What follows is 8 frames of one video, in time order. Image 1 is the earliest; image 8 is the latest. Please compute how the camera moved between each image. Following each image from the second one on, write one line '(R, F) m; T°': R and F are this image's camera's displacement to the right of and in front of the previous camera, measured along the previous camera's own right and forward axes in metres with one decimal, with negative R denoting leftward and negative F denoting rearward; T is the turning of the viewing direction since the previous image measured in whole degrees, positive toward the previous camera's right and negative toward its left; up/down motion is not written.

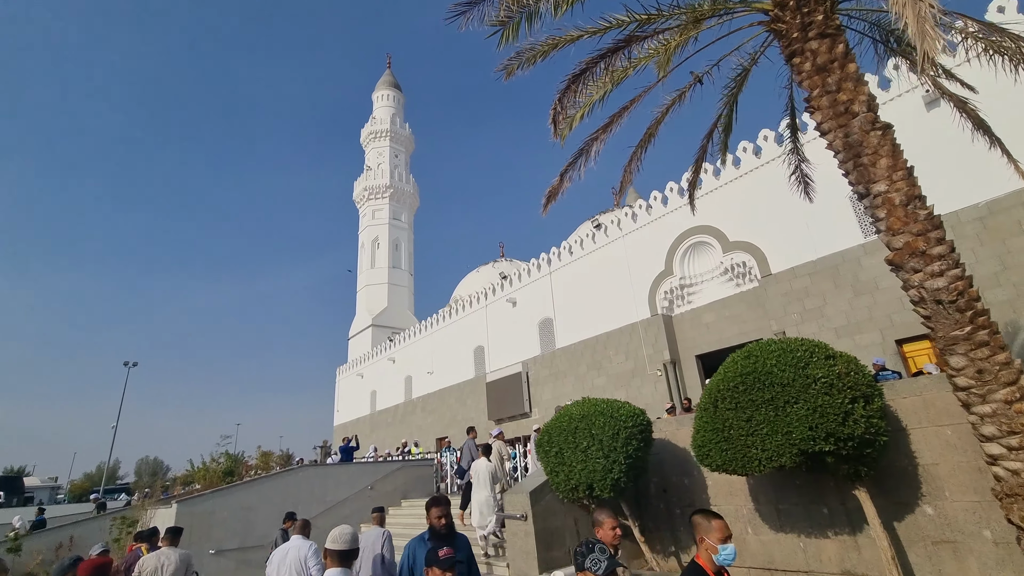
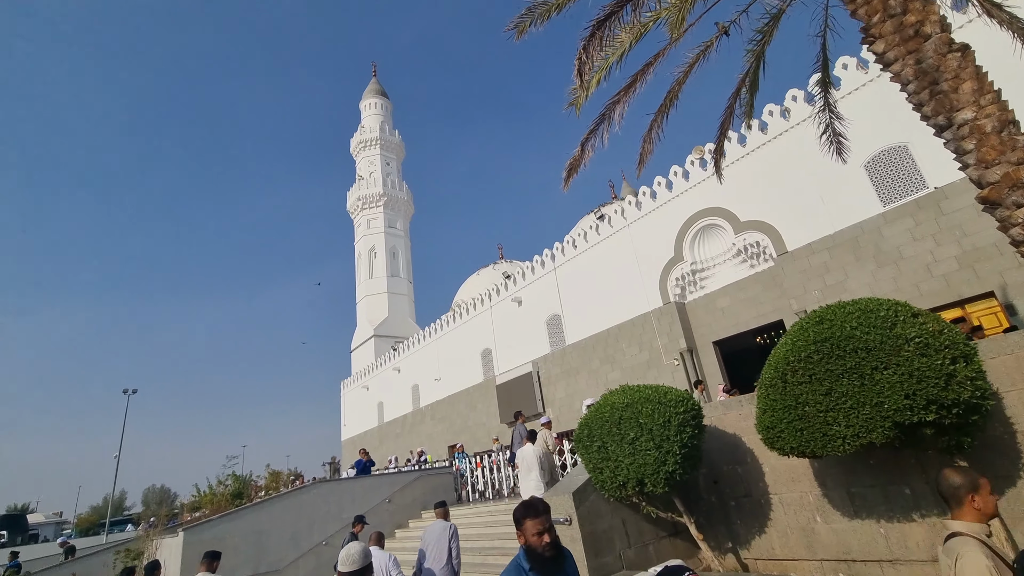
(-0.2, +0.4) m; 0°
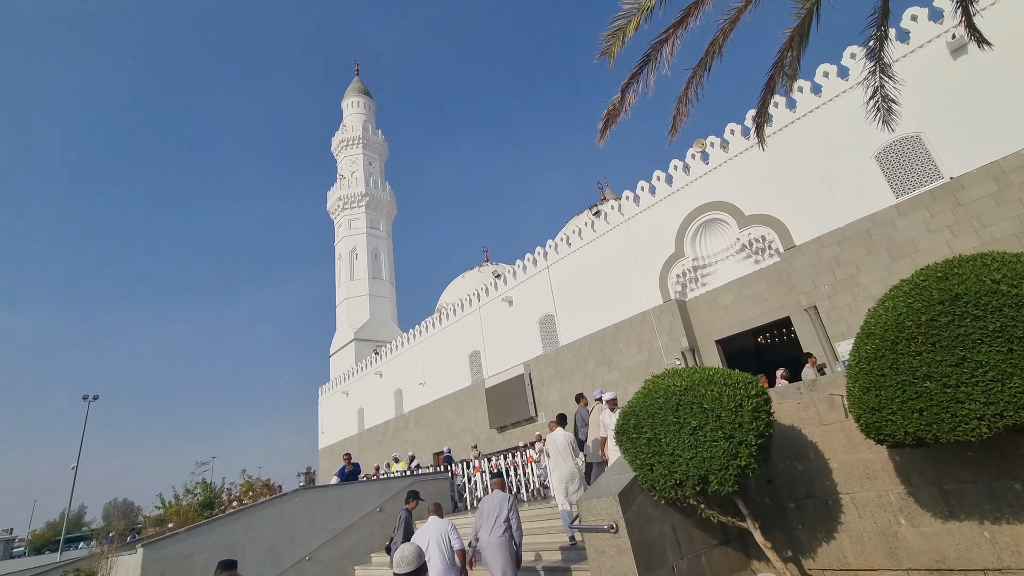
(-0.4, +0.6) m; +2°
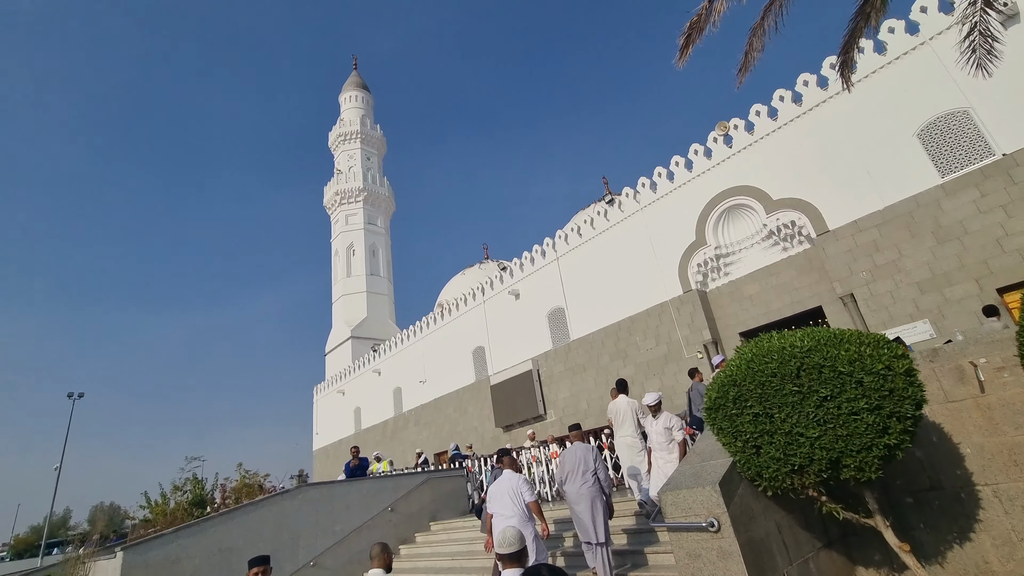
(-0.4, +0.7) m; +1°
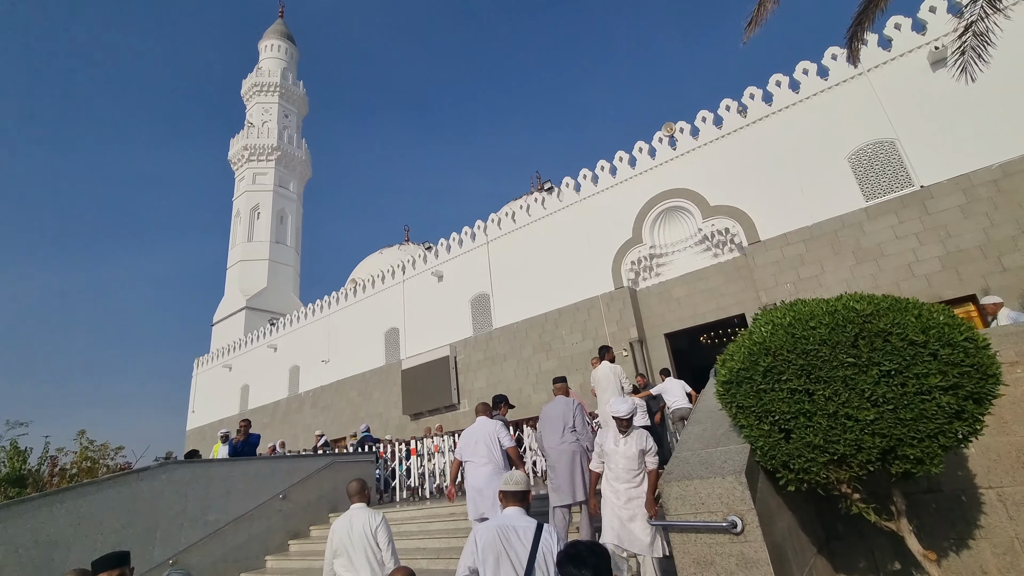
(-0.3, +0.8) m; +10°
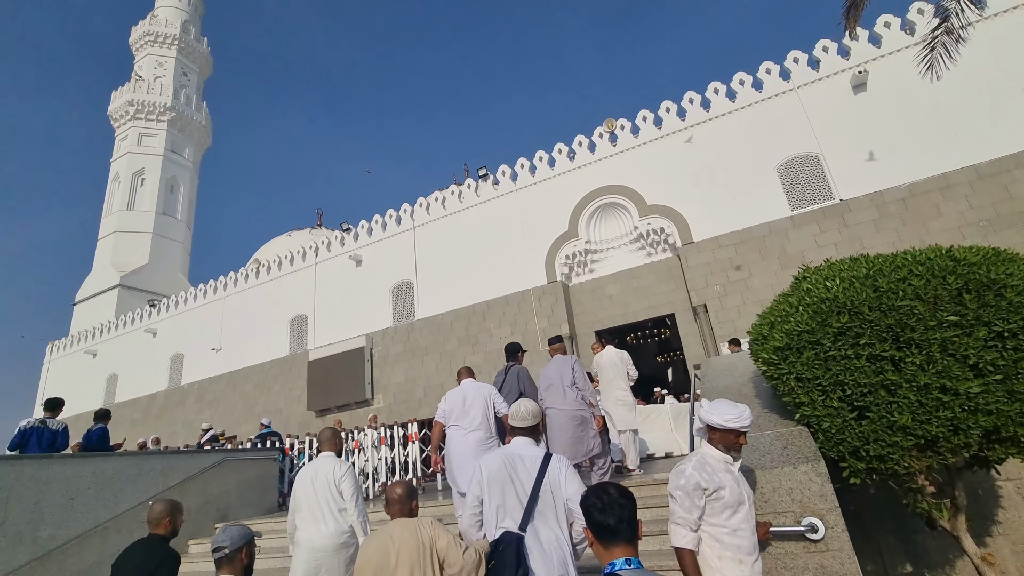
(-0.3, +0.7) m; +10°
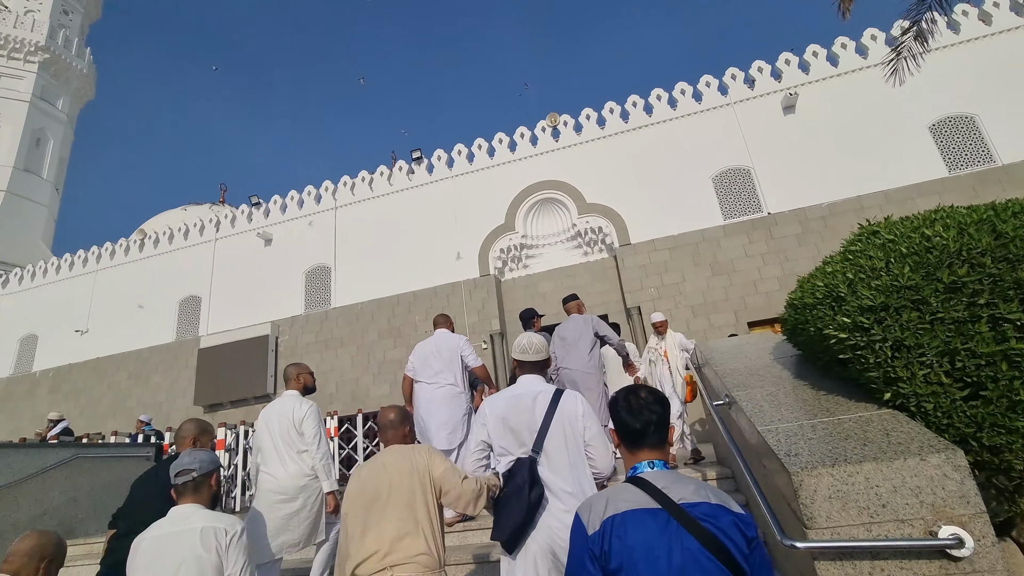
(-0.3, +0.6) m; +10°
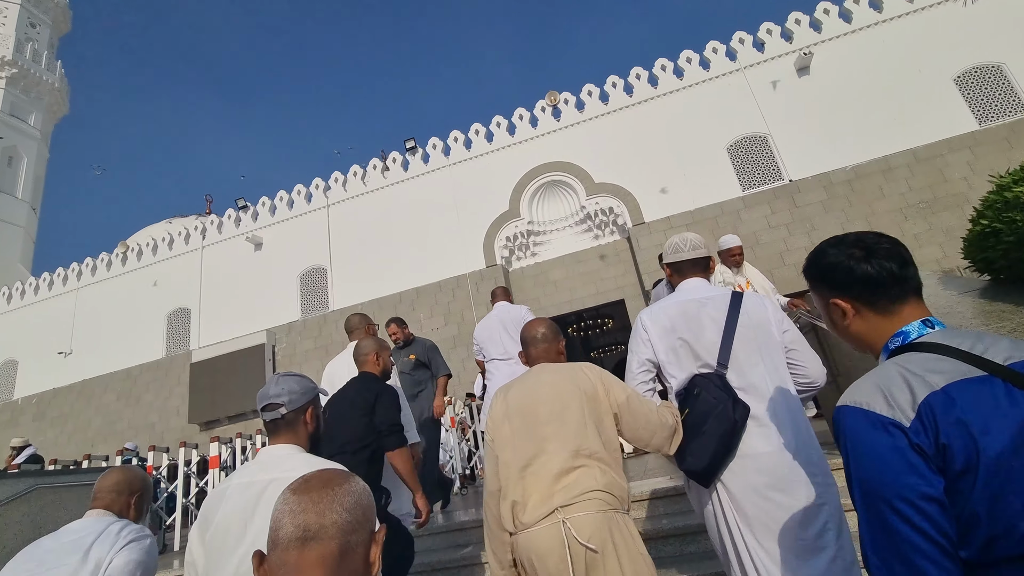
(-0.3, +0.6) m; +1°
